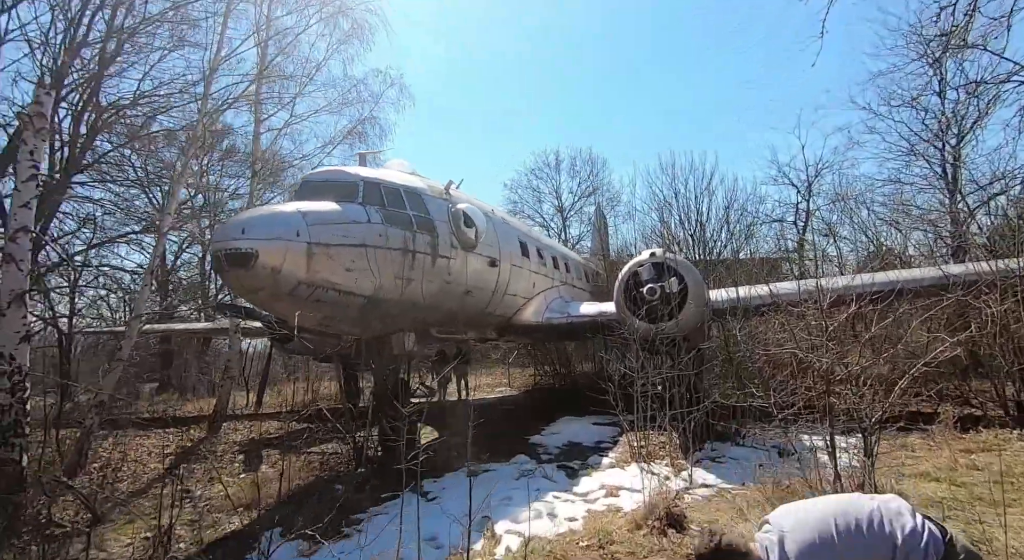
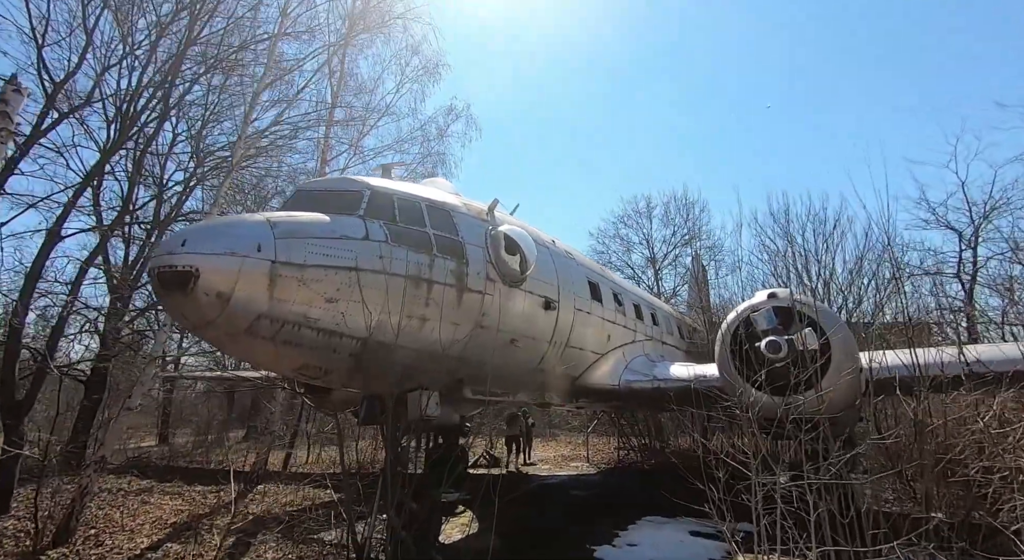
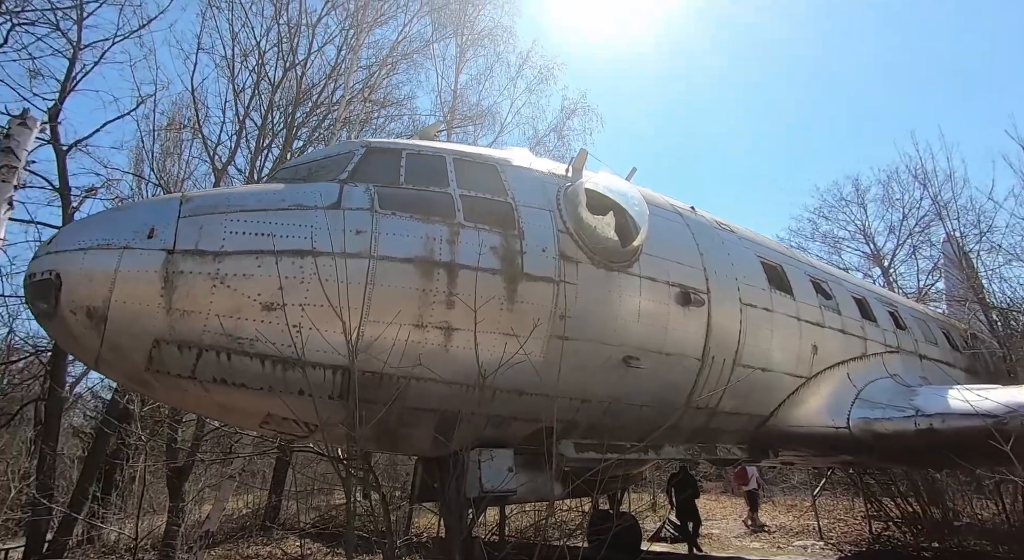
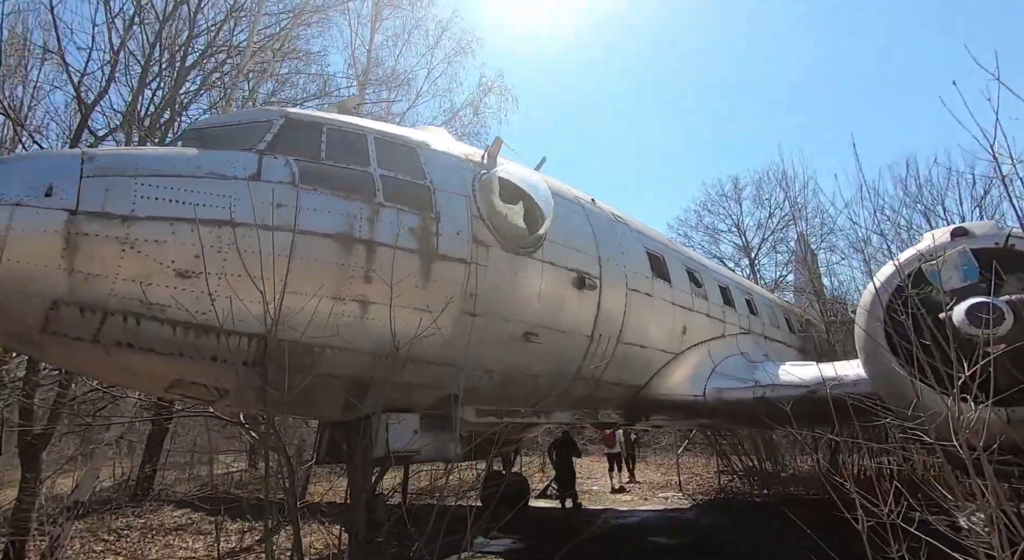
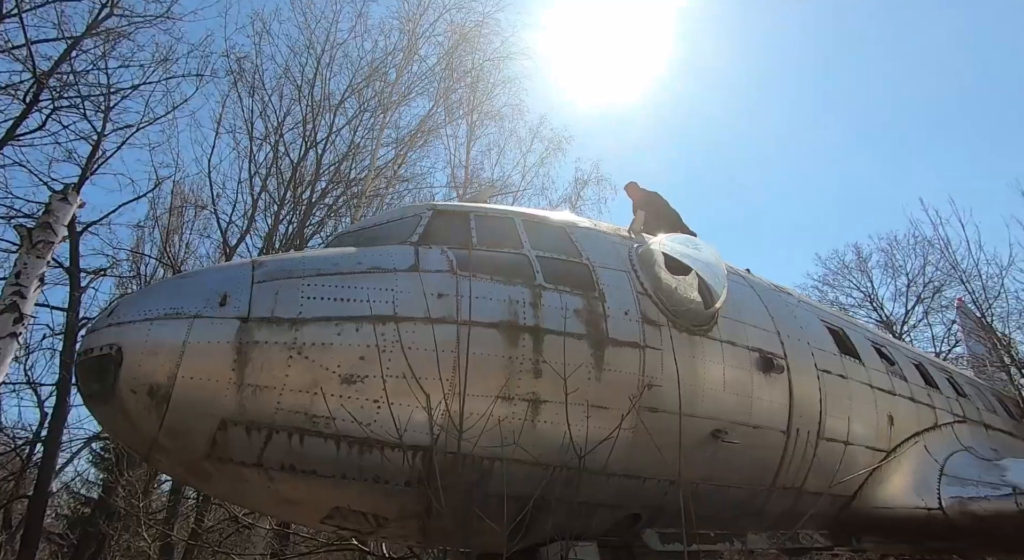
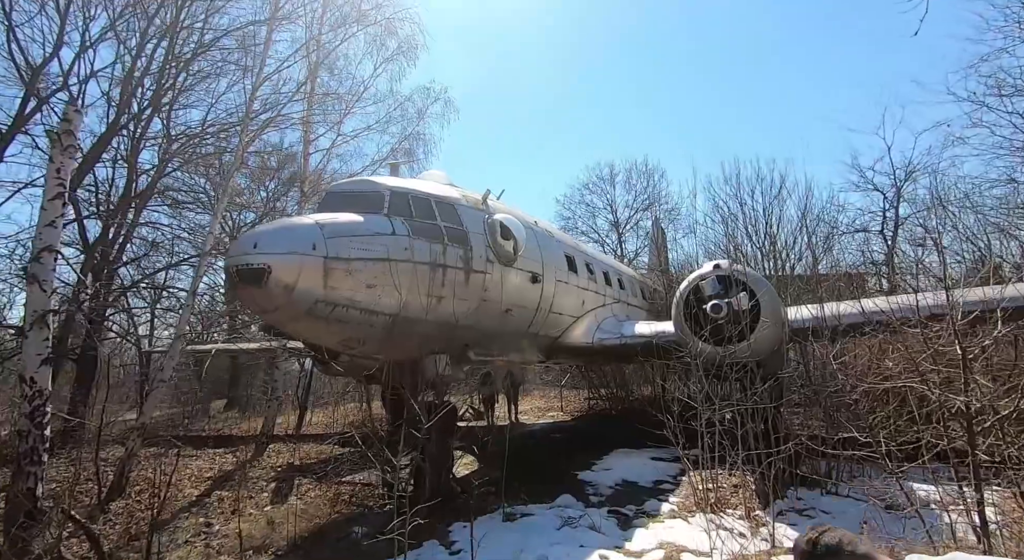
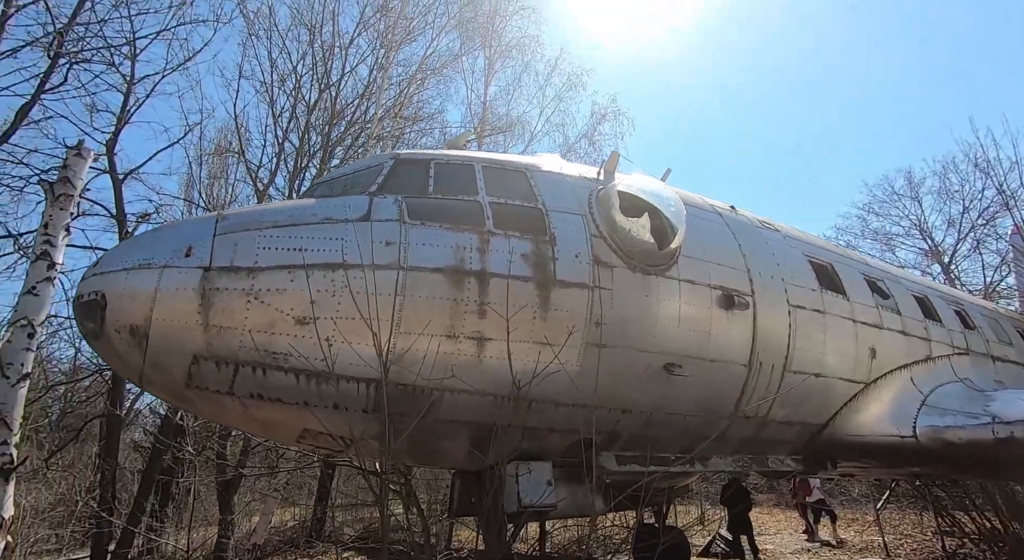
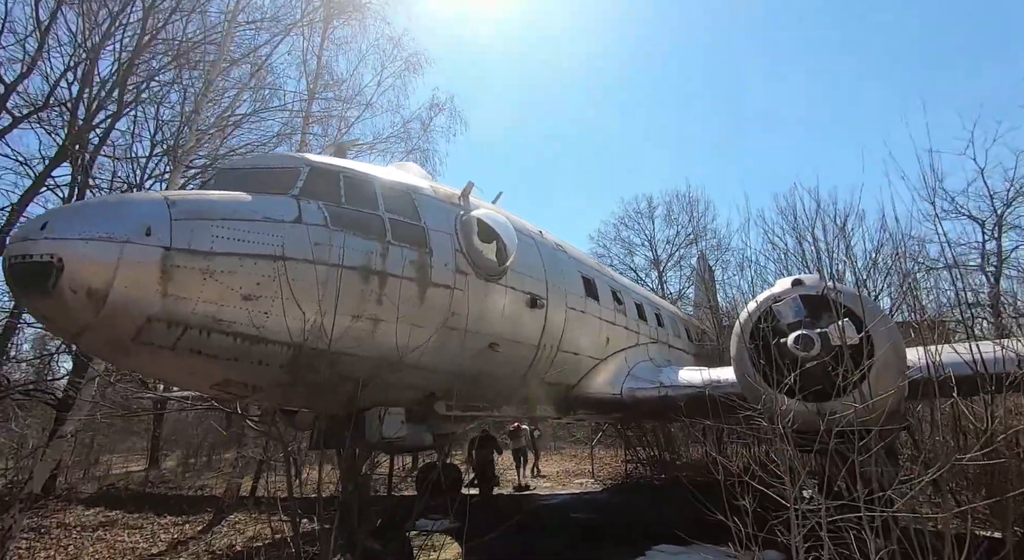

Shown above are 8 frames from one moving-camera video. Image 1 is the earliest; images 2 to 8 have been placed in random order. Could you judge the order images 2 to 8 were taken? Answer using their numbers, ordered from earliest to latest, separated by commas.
6, 2, 8, 4, 3, 7, 5
